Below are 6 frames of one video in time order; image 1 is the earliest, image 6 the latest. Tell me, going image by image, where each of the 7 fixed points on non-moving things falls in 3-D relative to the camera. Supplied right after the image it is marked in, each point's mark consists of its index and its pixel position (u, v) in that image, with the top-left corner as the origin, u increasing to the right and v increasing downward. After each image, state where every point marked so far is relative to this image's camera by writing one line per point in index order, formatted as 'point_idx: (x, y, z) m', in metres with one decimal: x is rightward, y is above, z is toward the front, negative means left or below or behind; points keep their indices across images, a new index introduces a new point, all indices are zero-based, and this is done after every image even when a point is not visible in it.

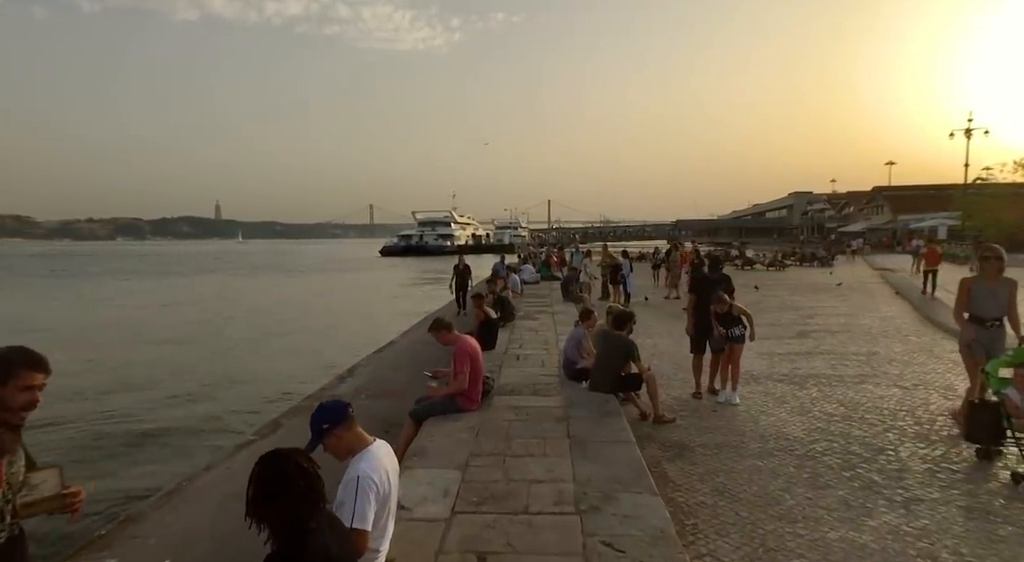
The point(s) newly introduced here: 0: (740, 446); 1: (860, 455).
0: (+2.1, -1.5, +5.5) m
1: (+3.0, -1.5, +5.1) m
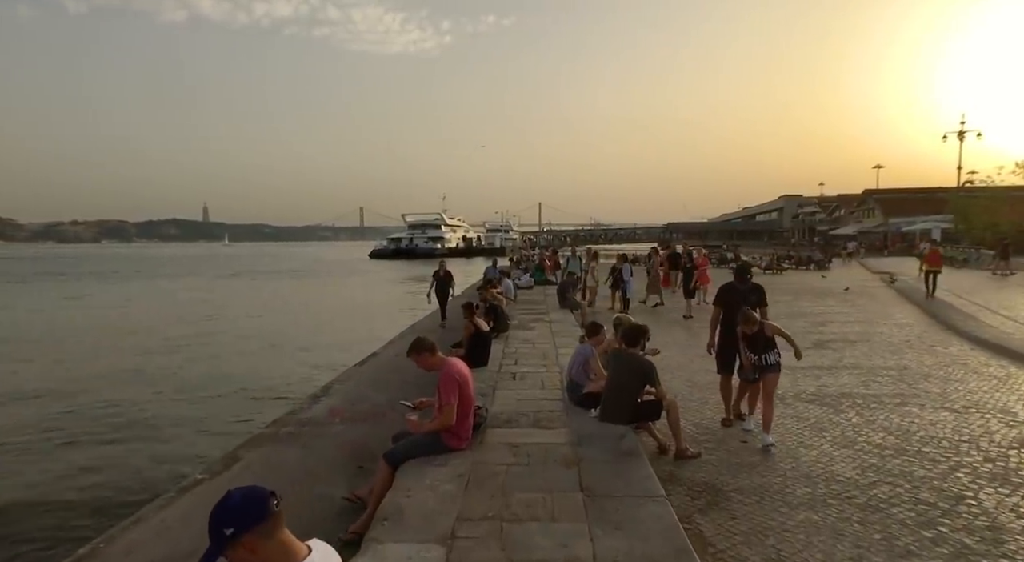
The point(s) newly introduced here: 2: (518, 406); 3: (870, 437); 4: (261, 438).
0: (+2.1, -1.6, +4.5) m
1: (+3.0, -1.6, +4.2) m
2: (+0.1, -1.3, +6.0) m
3: (+3.4, -1.5, +5.6) m
4: (-3.0, -1.8, +7.0) m
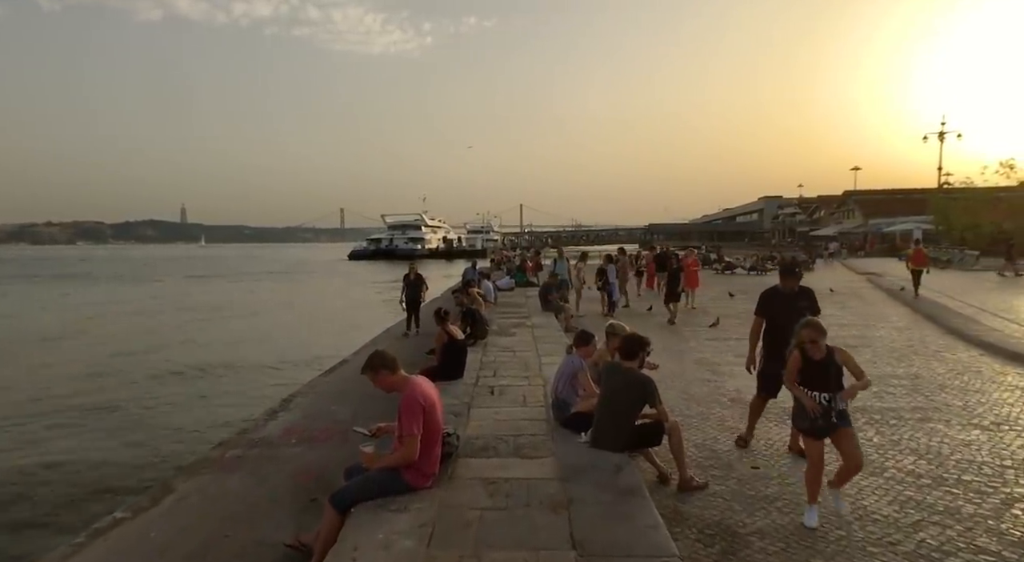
0: (+1.9, -1.6, +3.8) m
1: (+2.8, -1.6, +3.5) m
2: (-0.1, -1.3, +5.2) m
3: (+3.2, -1.5, +4.9) m
4: (-3.2, -1.9, +6.1) m
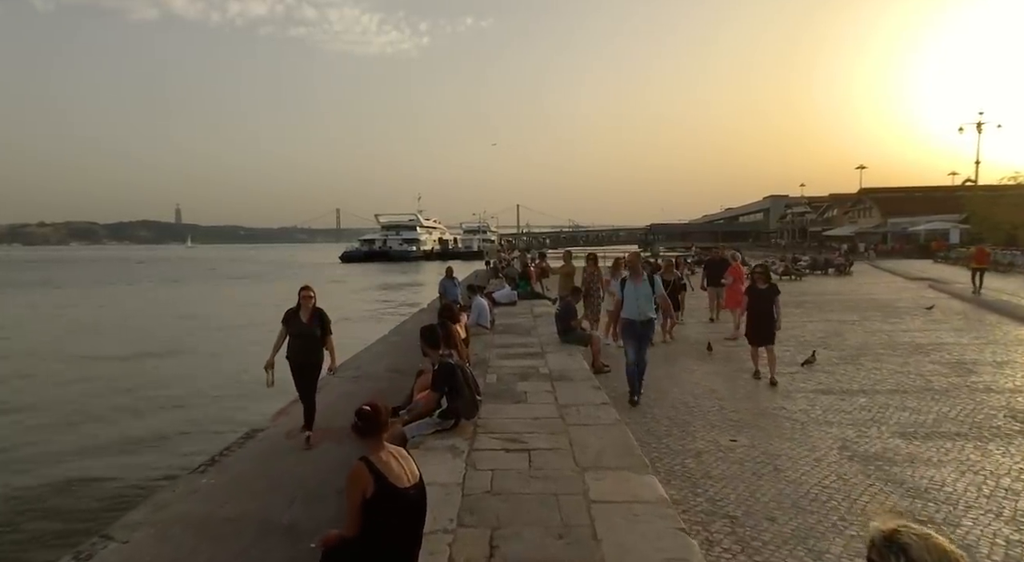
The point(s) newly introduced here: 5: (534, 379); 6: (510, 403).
0: (+2.0, -1.9, -0.3) m
1: (+3.0, -1.9, -0.6) m
2: (0.0, -1.5, +1.1) m
3: (+3.3, -1.8, +0.8) m
4: (-3.1, -2.2, +2.0) m
5: (+0.3, -1.1, +7.0) m
6: (0.0, -1.2, +6.0) m
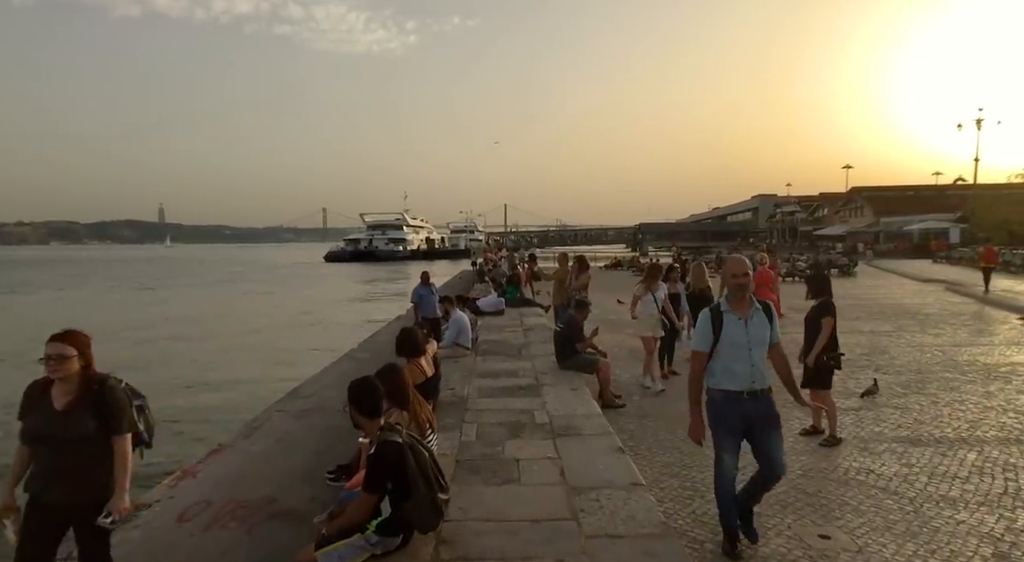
0: (+2.1, -2.0, -2.2) m
1: (+3.0, -2.0, -2.5) m
2: (0.0, -1.7, -0.9) m
3: (+3.3, -1.9, -1.1) m
4: (-3.1, -2.3, 0.0) m
5: (+0.1, -1.3, +5.0) m
6: (-0.1, -1.4, +4.0) m
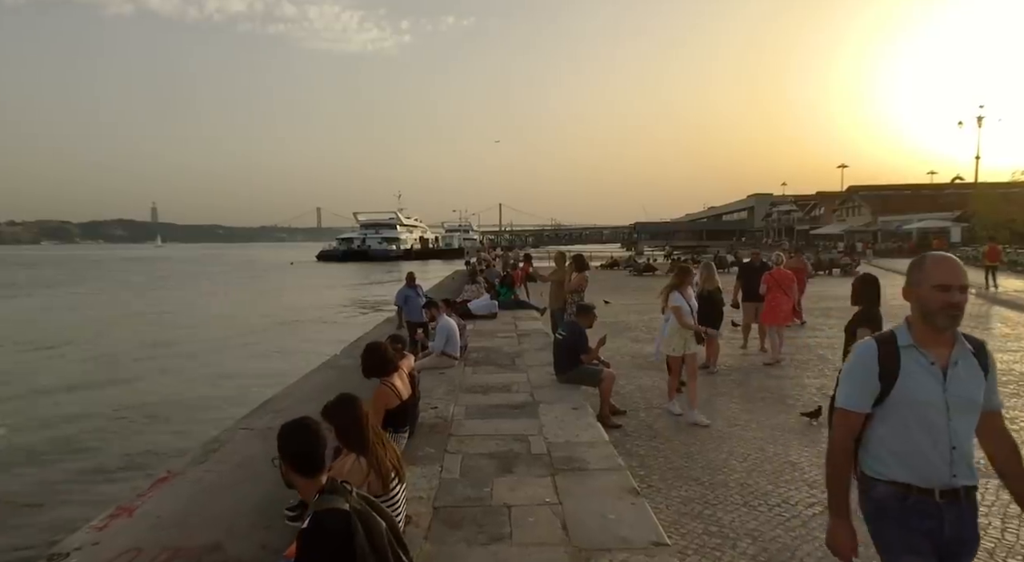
0: (+2.1, -2.1, -3.1) m
1: (+3.0, -2.0, -3.3) m
2: (0.0, -1.7, -1.7) m
3: (+3.3, -1.9, -1.9) m
4: (-3.1, -2.3, -0.9) m
5: (+0.1, -1.3, +4.2) m
6: (-0.2, -1.4, +3.2) m
